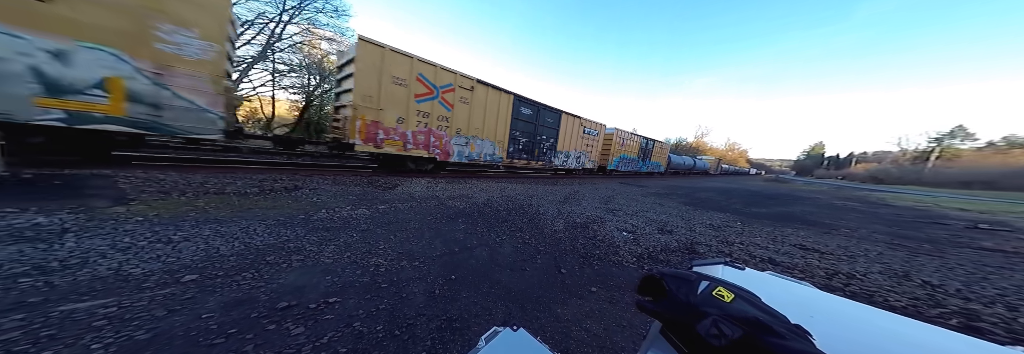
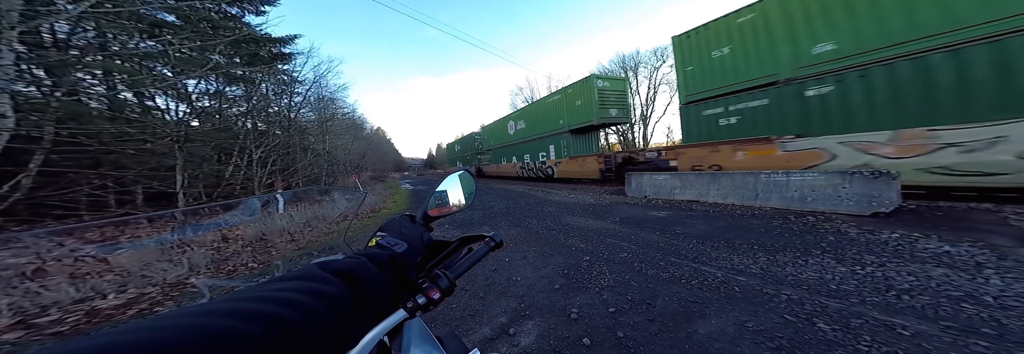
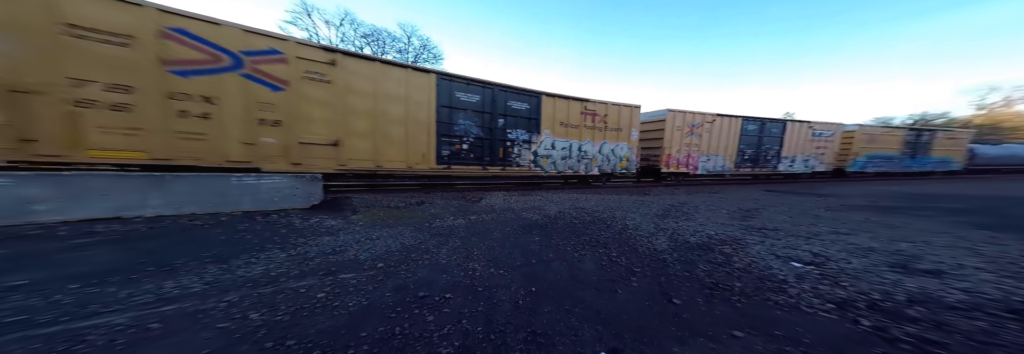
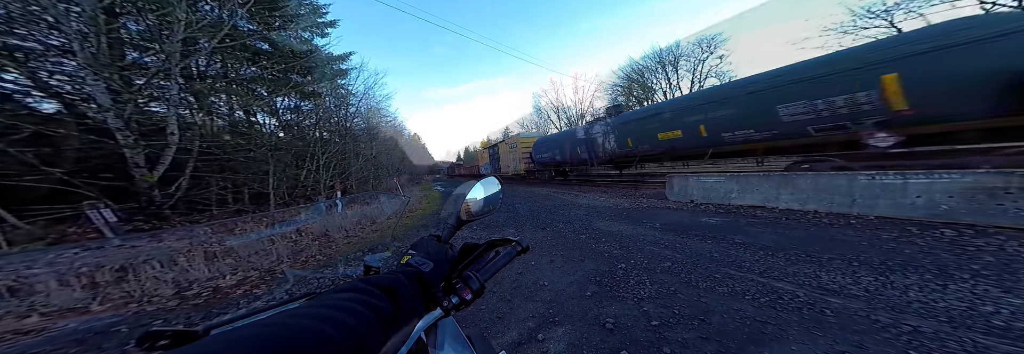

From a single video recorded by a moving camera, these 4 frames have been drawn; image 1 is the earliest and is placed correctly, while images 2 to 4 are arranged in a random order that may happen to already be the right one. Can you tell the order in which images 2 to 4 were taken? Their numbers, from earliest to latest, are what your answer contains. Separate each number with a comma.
3, 4, 2
